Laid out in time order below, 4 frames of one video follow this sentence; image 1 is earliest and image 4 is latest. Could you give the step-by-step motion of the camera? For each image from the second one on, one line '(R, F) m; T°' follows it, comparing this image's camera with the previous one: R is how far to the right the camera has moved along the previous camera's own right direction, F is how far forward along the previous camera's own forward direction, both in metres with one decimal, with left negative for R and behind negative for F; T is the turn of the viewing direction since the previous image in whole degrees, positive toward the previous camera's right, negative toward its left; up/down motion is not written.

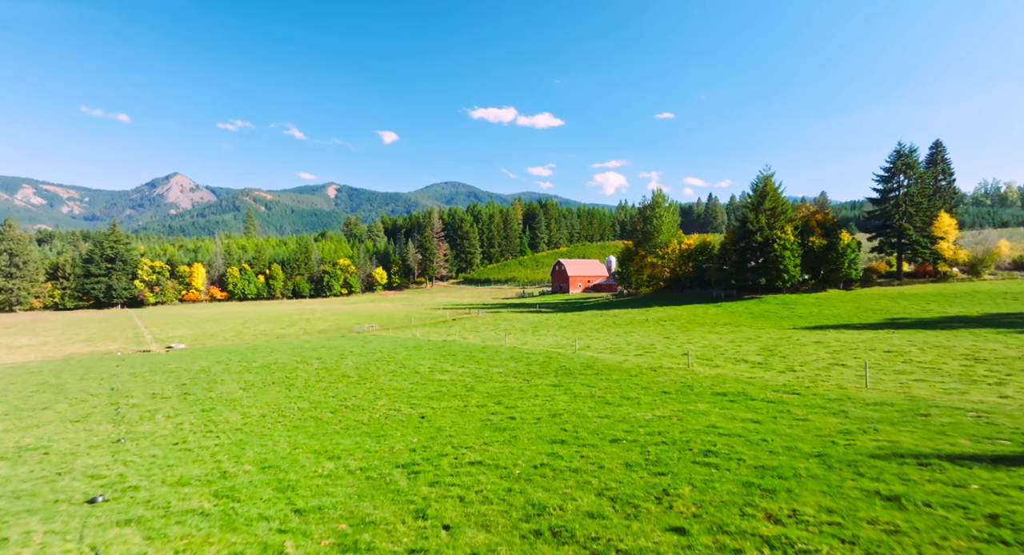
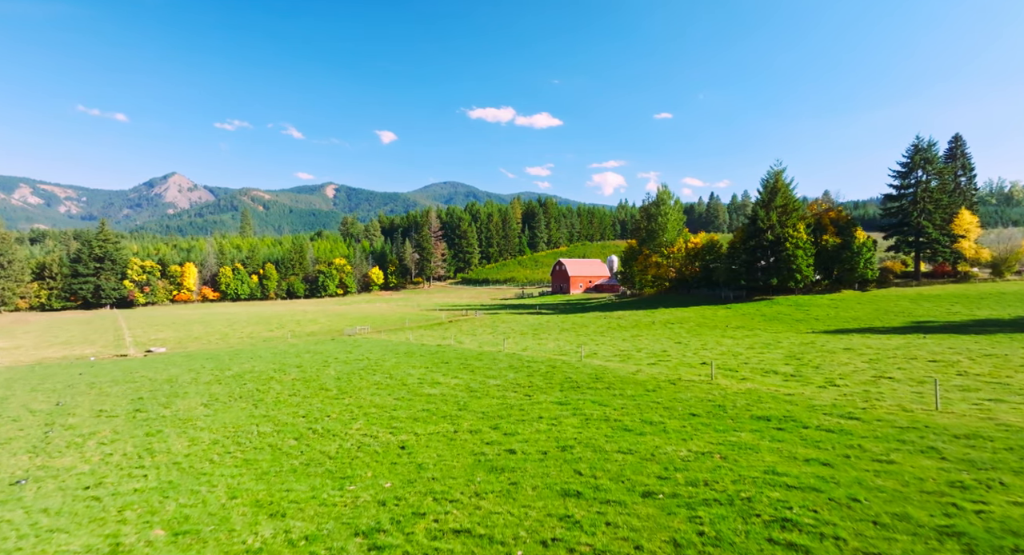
(0.0, +3.4) m; 0°
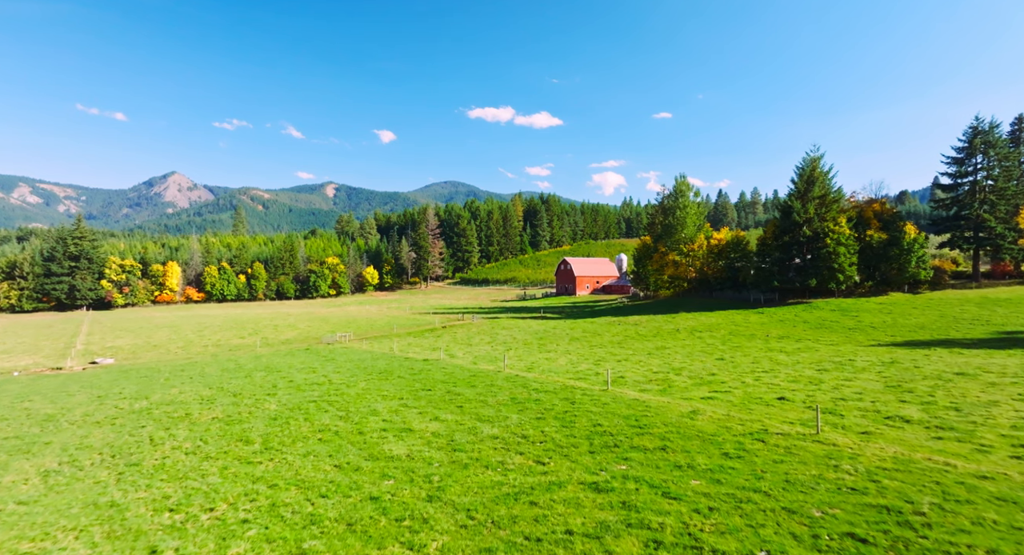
(-0.1, +8.3) m; 0°
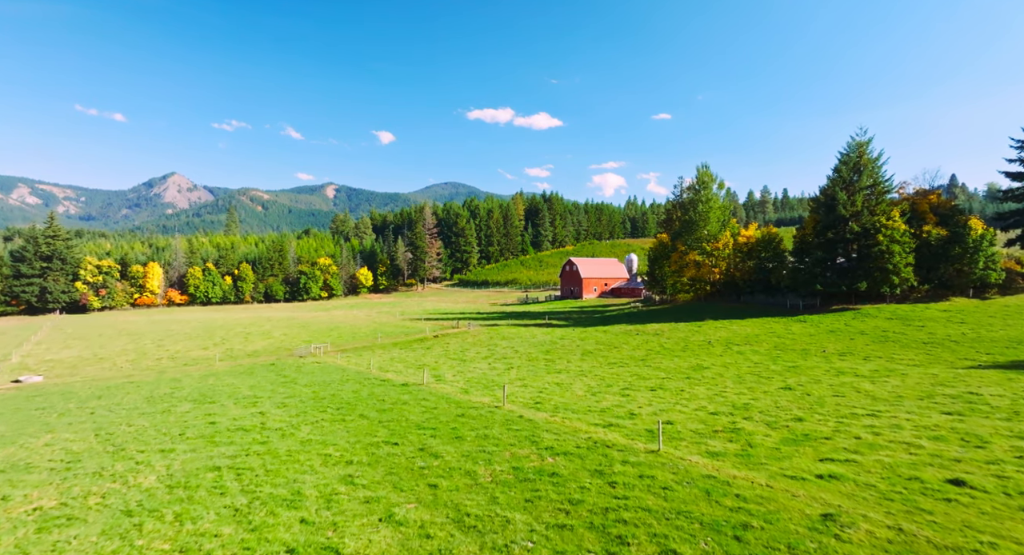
(-0.1, +8.3) m; 0°
